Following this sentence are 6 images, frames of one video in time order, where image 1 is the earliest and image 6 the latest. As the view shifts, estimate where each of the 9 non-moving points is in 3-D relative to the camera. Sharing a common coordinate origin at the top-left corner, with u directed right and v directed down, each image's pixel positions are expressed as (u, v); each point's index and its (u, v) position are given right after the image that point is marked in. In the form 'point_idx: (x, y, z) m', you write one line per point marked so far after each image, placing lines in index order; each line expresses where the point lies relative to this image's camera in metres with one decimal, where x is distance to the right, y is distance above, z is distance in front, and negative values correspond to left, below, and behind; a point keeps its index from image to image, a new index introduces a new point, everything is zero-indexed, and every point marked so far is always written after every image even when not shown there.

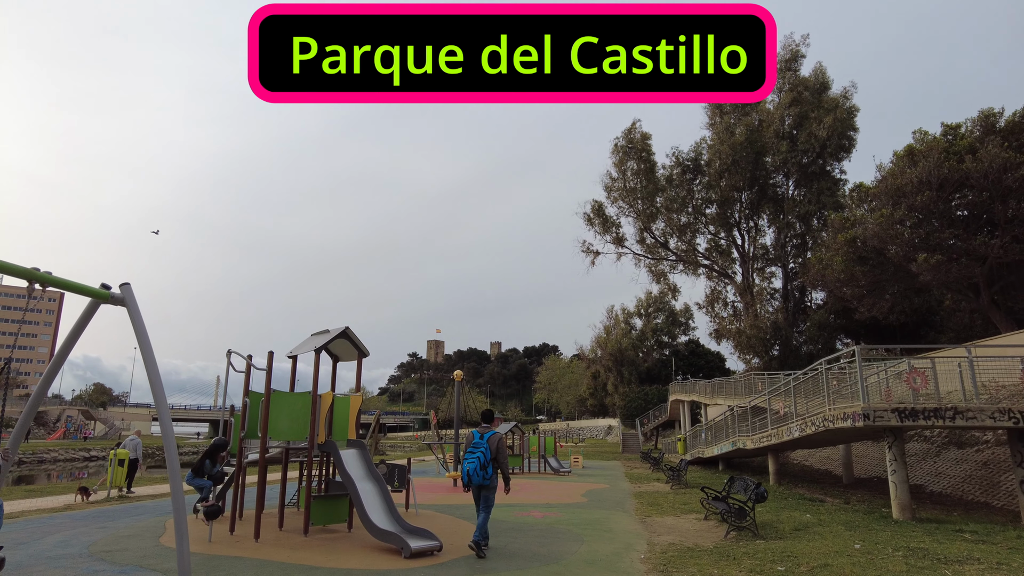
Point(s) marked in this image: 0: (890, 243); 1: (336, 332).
0: (+11.6, +1.4, +20.0) m
1: (-2.3, -0.6, +8.6) m
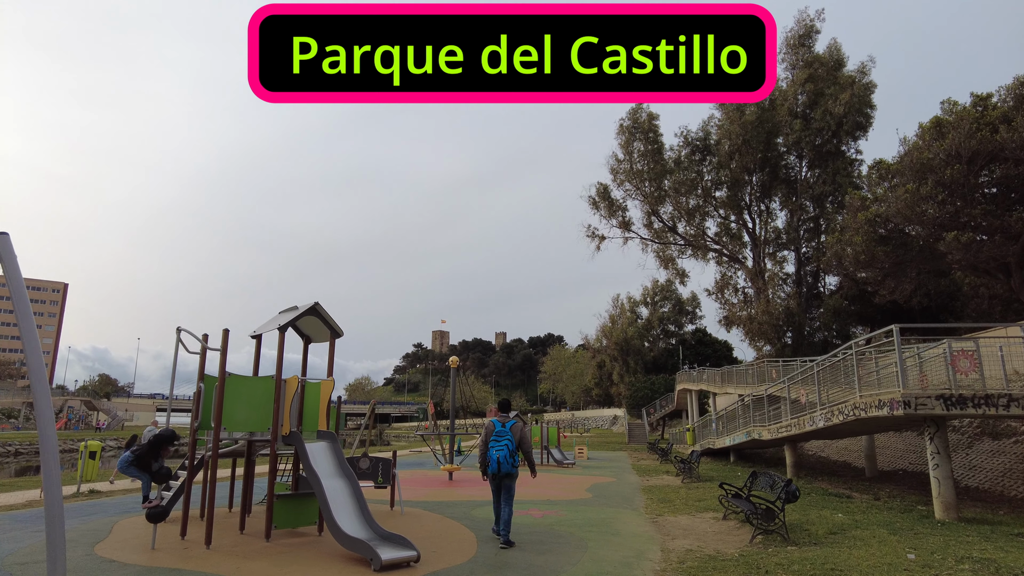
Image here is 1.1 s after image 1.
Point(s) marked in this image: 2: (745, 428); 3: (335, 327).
0: (+11.6, +1.9, +18.8) m
1: (-2.4, -0.2, +7.5) m
2: (+7.0, -4.2, +19.6) m
3: (-2.1, -0.5, +7.7) m
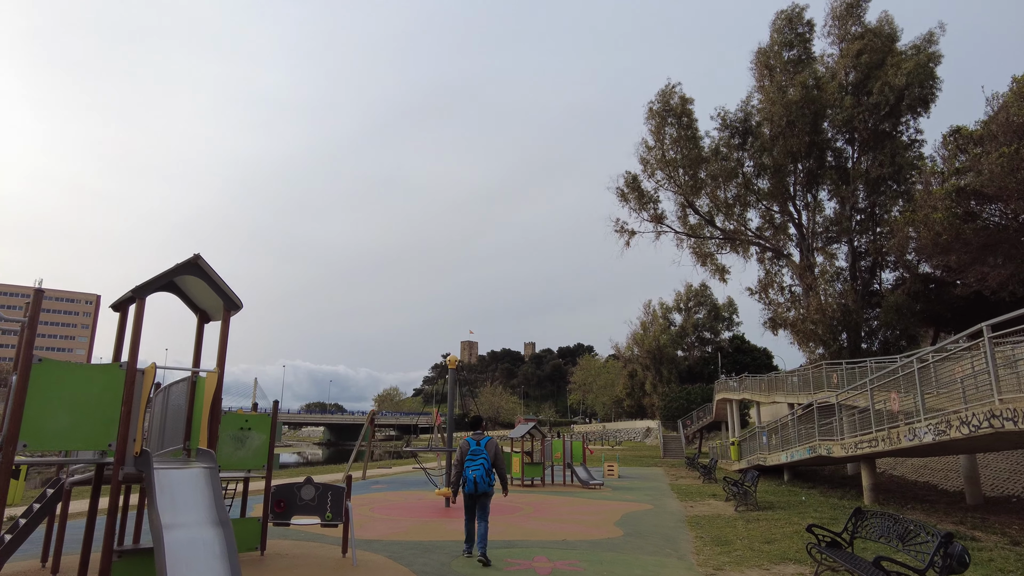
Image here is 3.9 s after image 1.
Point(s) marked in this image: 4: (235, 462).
0: (+12.0, +2.3, +15.6) m
1: (-2.5, +0.2, +5.0) m
2: (+7.5, -3.9, +16.6) m
3: (-2.3, -0.1, +5.2) m
4: (-2.9, -1.9, +6.9) m
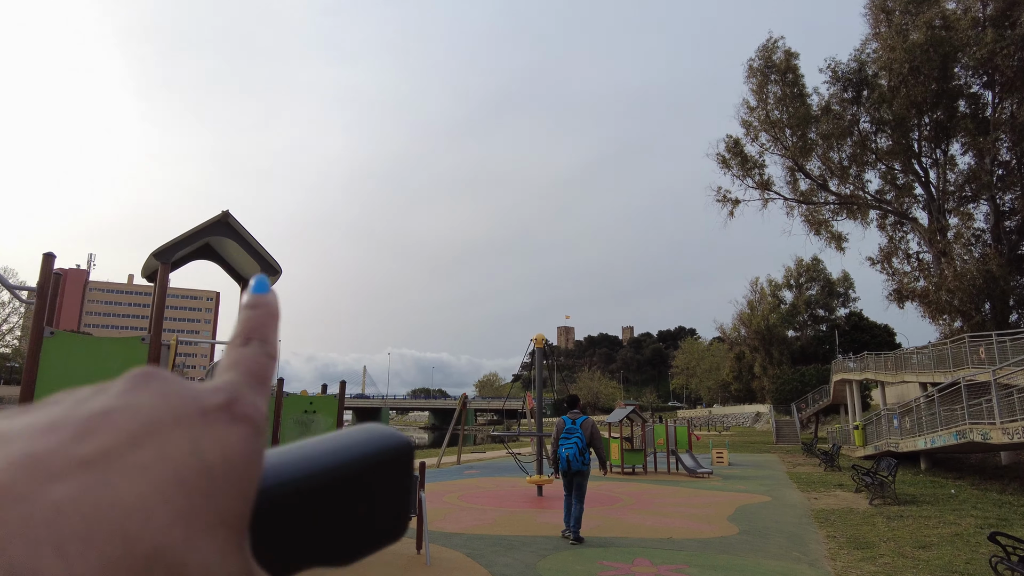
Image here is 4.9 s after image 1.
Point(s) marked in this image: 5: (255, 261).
0: (+13.8, +3.3, +12.7) m
1: (-2.0, +0.4, +4.4) m
2: (+9.7, -3.1, +14.4) m
3: (-1.7, +0.2, +4.5) m
4: (-2.1, -1.6, +6.4) m
5: (-1.8, +0.2, +4.6) m
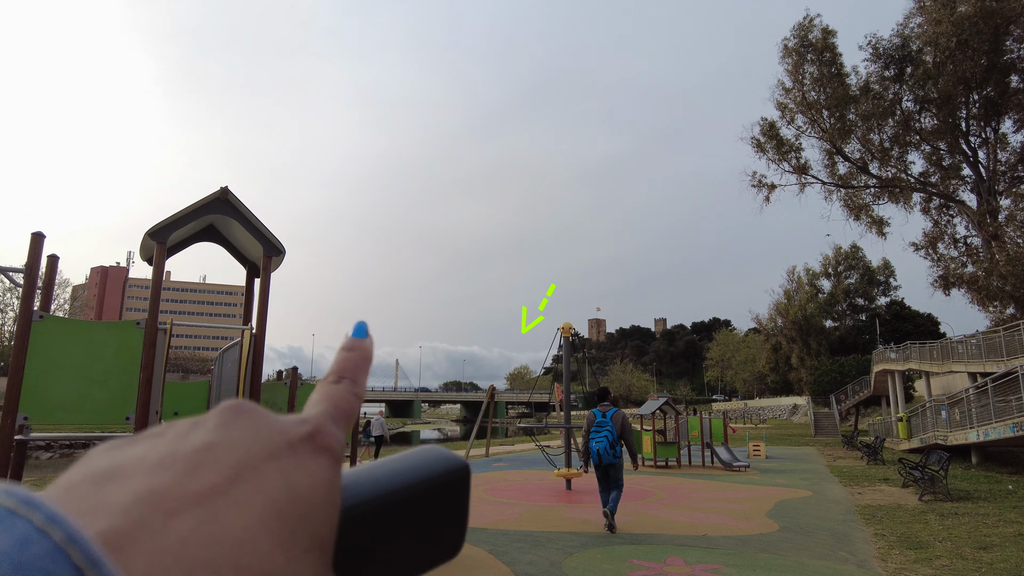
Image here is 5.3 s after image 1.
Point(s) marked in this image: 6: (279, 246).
0: (+14.2, +3.6, +11.7) m
1: (-1.9, +0.6, +4.1) m
2: (+10.3, -2.7, +13.6) m
3: (-1.6, +0.3, +4.2) m
4: (-1.9, -1.4, +6.1) m
5: (-1.7, +0.3, +4.4) m
6: (-1.6, +0.3, +4.3) m
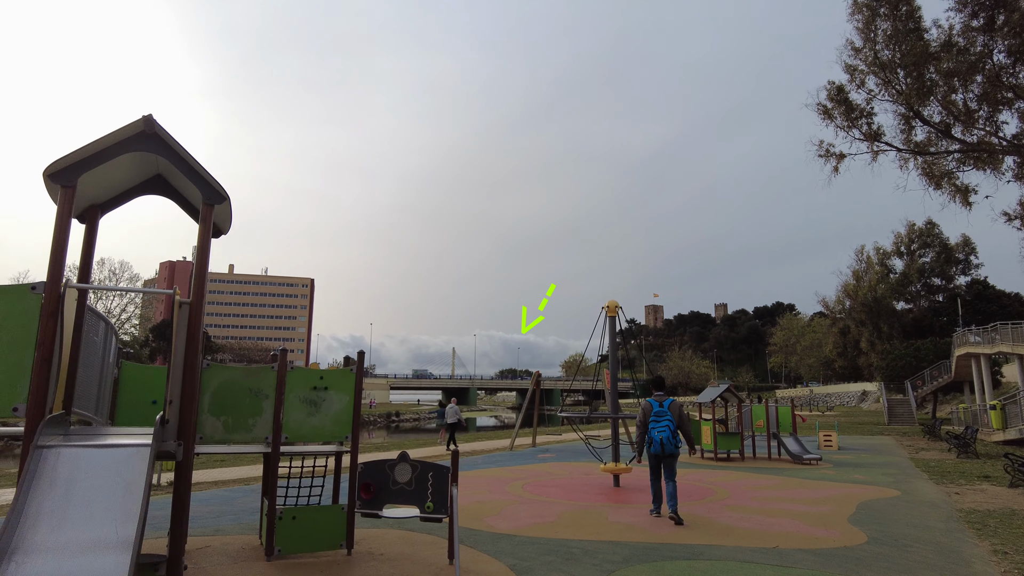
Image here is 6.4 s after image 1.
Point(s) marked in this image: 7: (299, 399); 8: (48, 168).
0: (+14.8, +4.3, +9.4) m
1: (-1.9, +0.8, +3.2) m
2: (+11.1, -2.1, +11.8) m
3: (-1.6, +0.5, +3.3) m
4: (-1.7, -1.2, +5.2) m
5: (-1.7, +0.5, +3.5) m
6: (-1.5, +0.5, +3.4) m
7: (-1.7, -0.9, +5.3) m
8: (-2.2, +0.6, +2.9) m
